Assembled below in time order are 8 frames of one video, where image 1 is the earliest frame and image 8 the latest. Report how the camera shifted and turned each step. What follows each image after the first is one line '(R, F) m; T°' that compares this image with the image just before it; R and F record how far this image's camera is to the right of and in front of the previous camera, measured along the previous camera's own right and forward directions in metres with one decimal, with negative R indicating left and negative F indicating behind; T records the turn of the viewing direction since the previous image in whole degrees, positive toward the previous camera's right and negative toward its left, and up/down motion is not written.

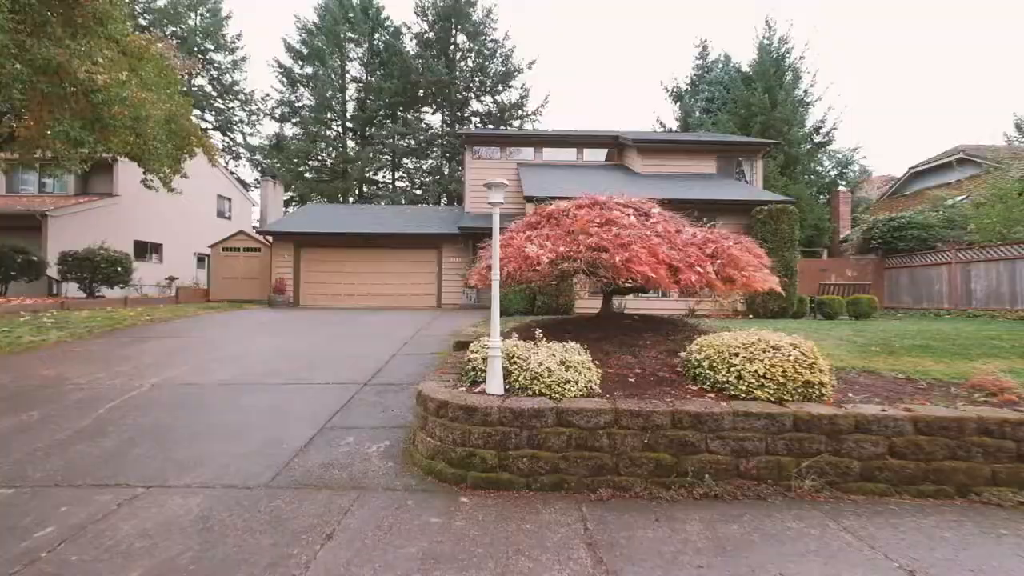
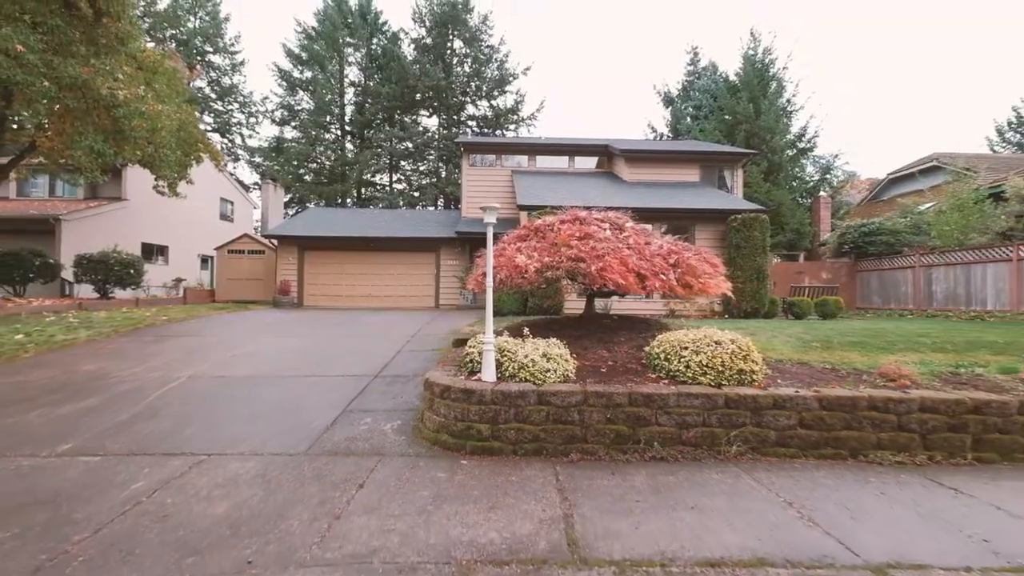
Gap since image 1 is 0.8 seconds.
(+0.1, -0.8) m; +1°
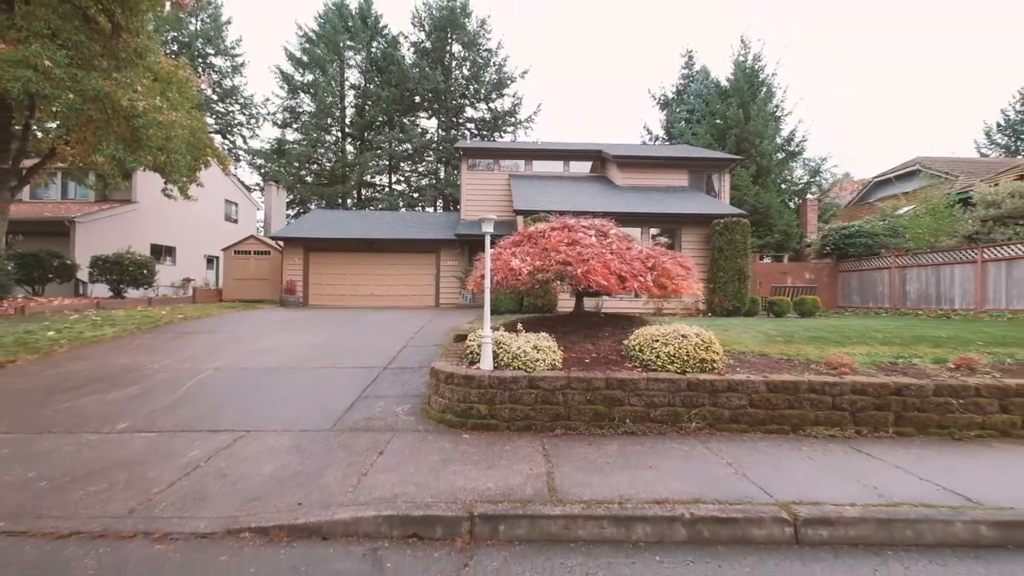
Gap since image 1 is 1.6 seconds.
(0.0, -0.7) m; 0°
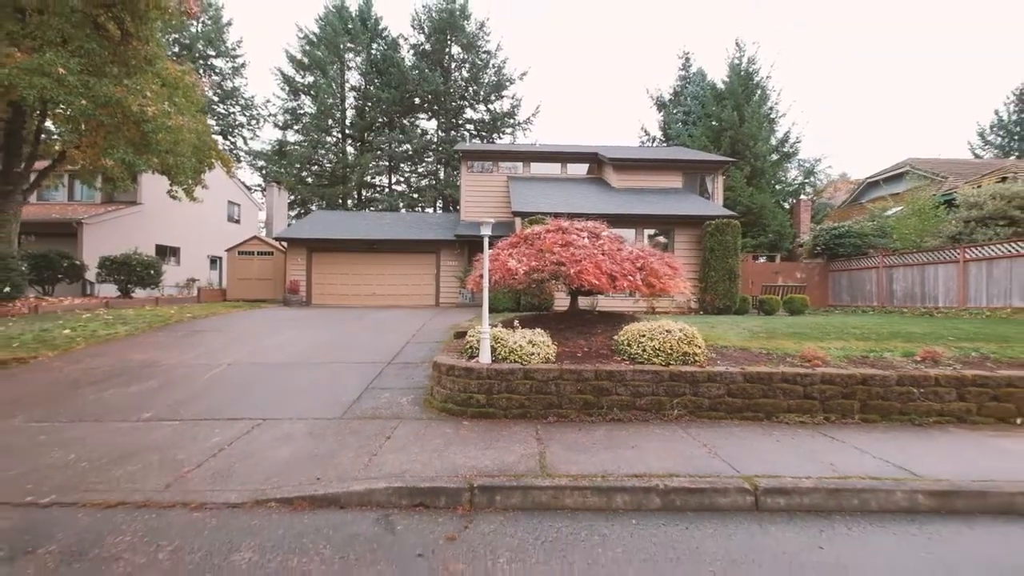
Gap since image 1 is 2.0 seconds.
(0.0, -0.4) m; 0°
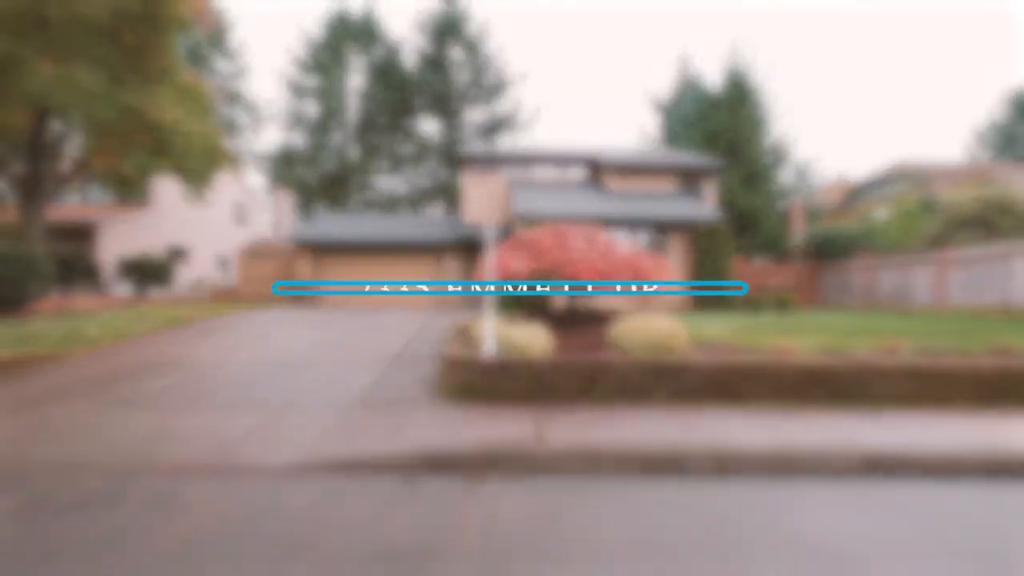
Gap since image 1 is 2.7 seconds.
(0.0, -0.6) m; 0°
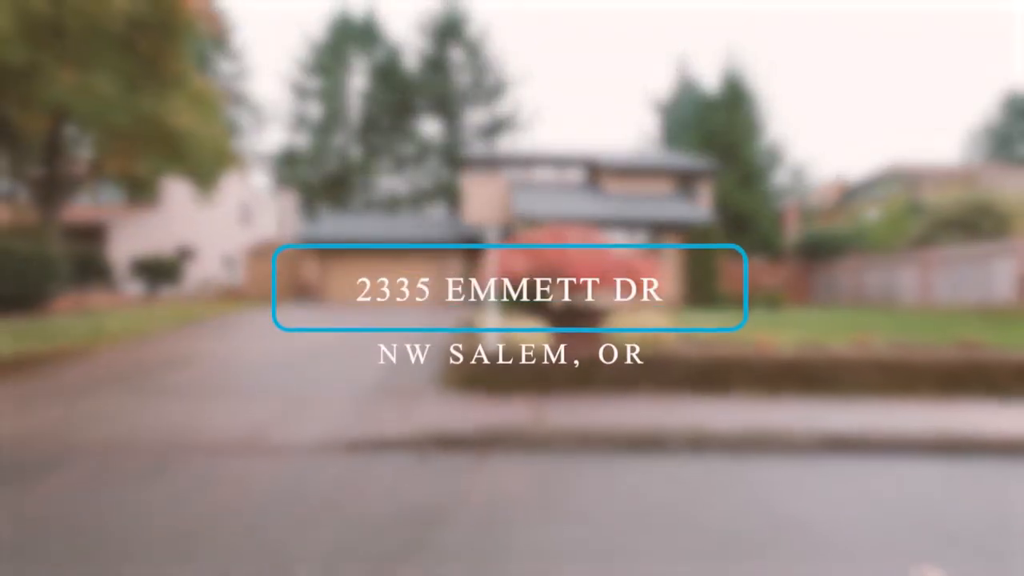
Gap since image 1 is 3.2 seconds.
(0.0, -0.5) m; 0°
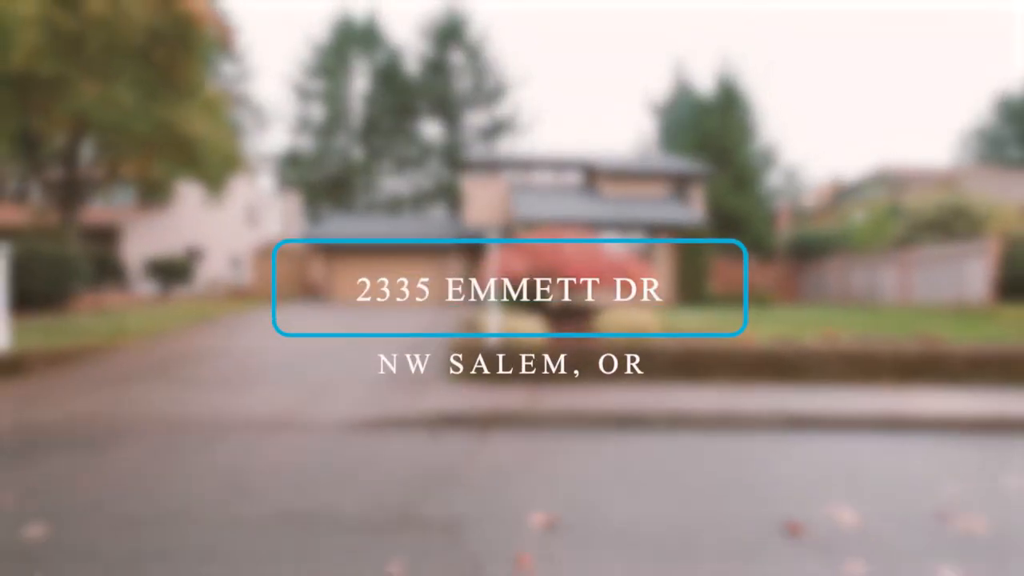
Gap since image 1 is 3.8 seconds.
(0.0, -0.6) m; 0°
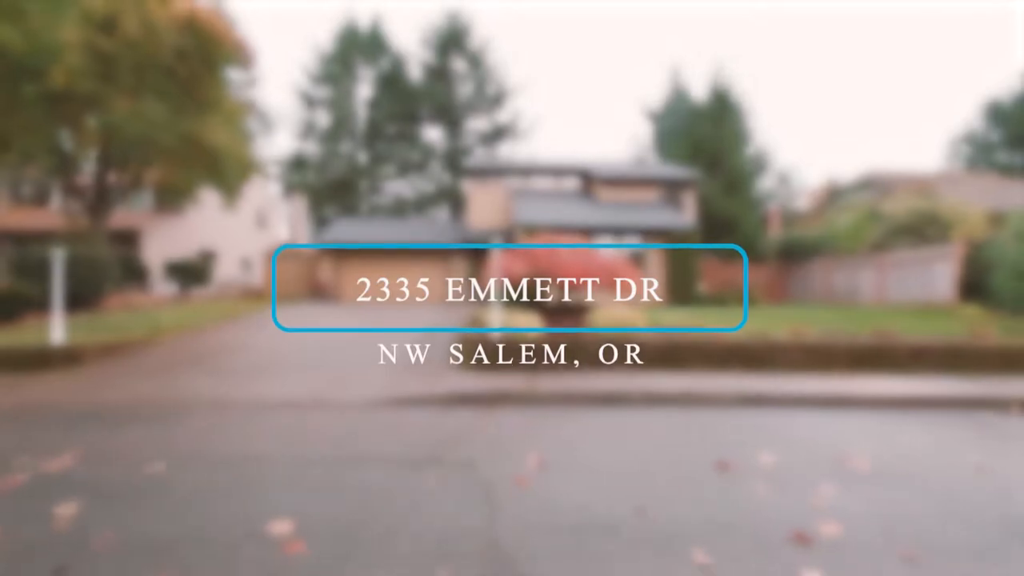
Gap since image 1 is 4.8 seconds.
(0.0, -0.9) m; 0°
